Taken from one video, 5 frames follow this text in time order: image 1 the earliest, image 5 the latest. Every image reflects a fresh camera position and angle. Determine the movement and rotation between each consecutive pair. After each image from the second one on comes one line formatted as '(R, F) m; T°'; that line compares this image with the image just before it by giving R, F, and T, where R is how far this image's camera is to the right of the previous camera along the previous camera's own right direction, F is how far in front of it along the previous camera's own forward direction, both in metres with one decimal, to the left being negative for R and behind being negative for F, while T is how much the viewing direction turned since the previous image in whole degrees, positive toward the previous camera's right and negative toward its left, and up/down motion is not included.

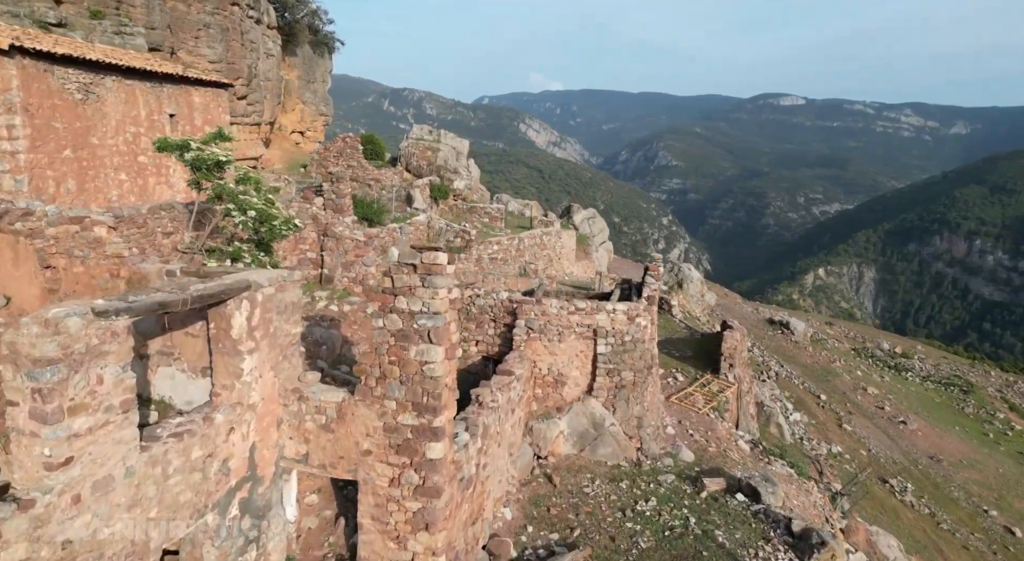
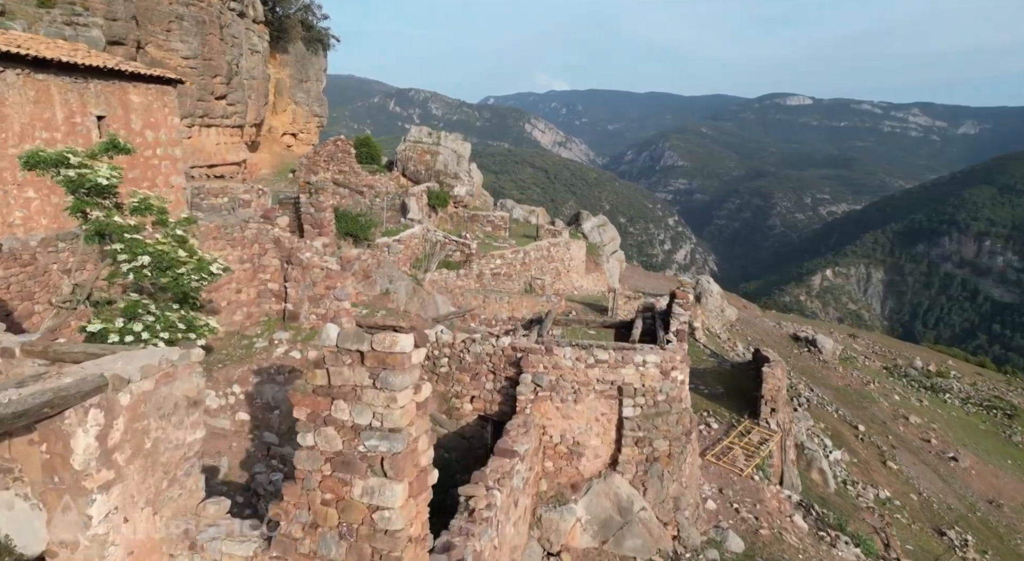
(0.0, +1.6) m; 0°
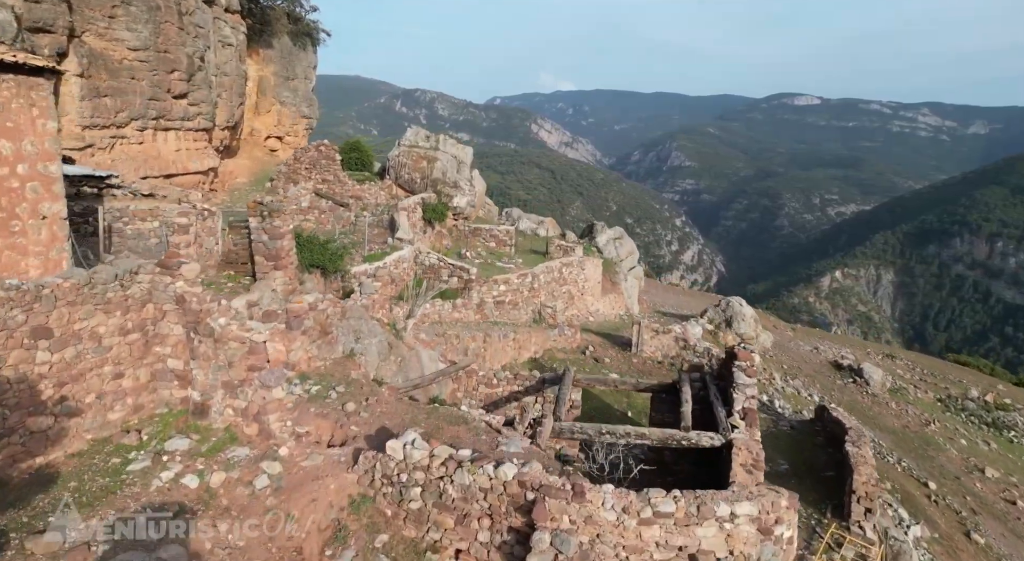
(0.0, +2.4) m; -1°
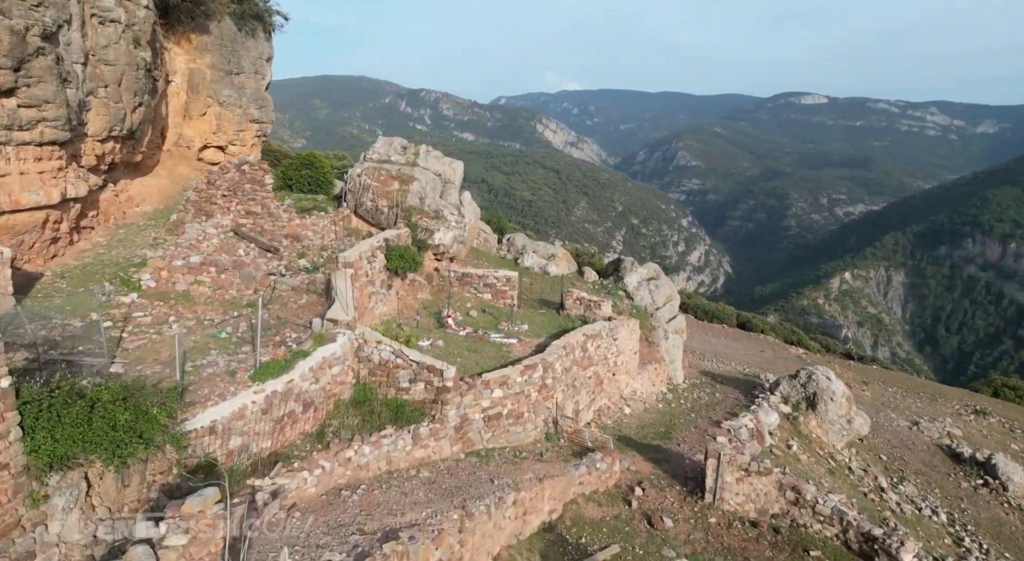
(+0.1, +5.1) m; 0°
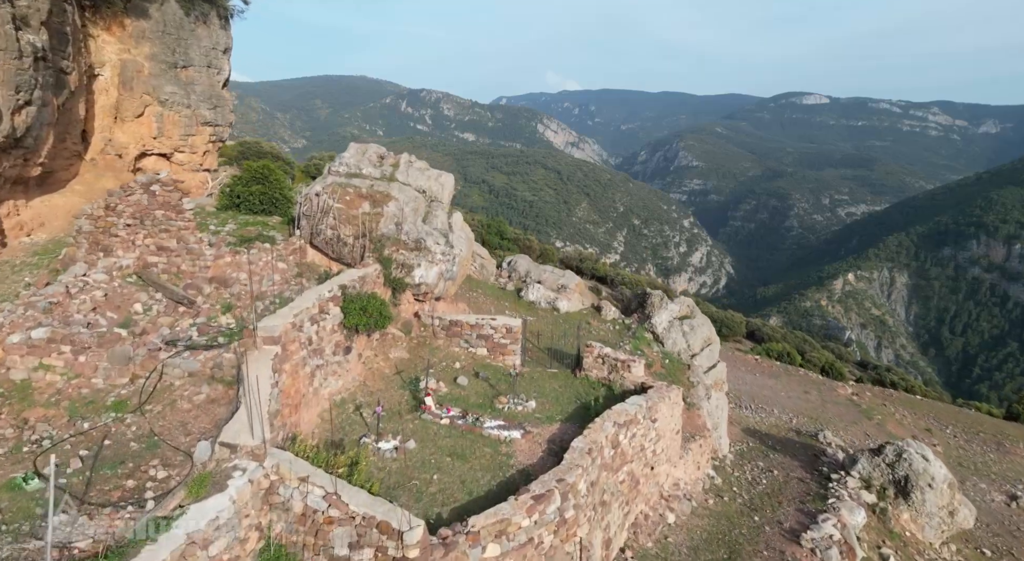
(0.0, +3.2) m; 0°
